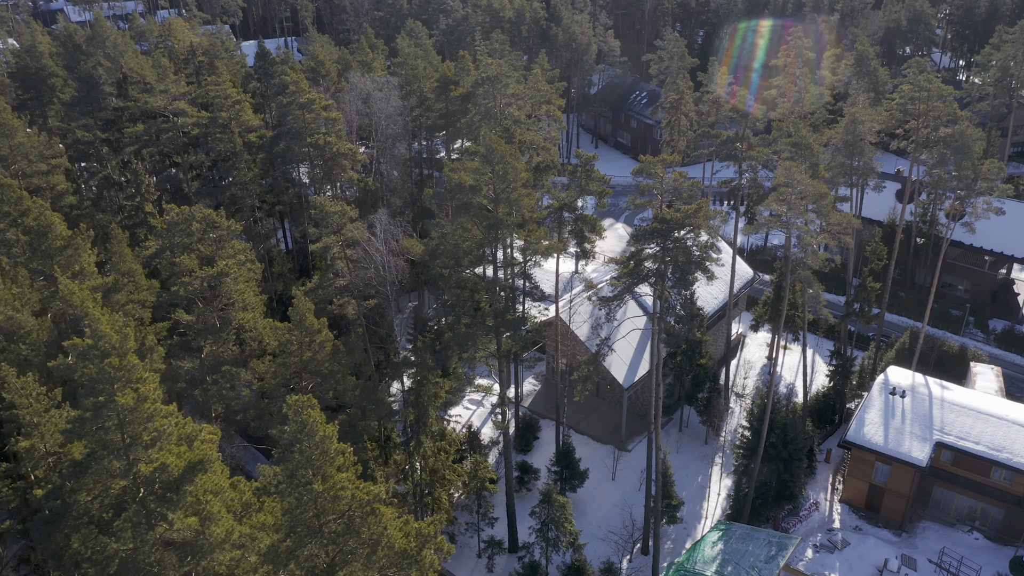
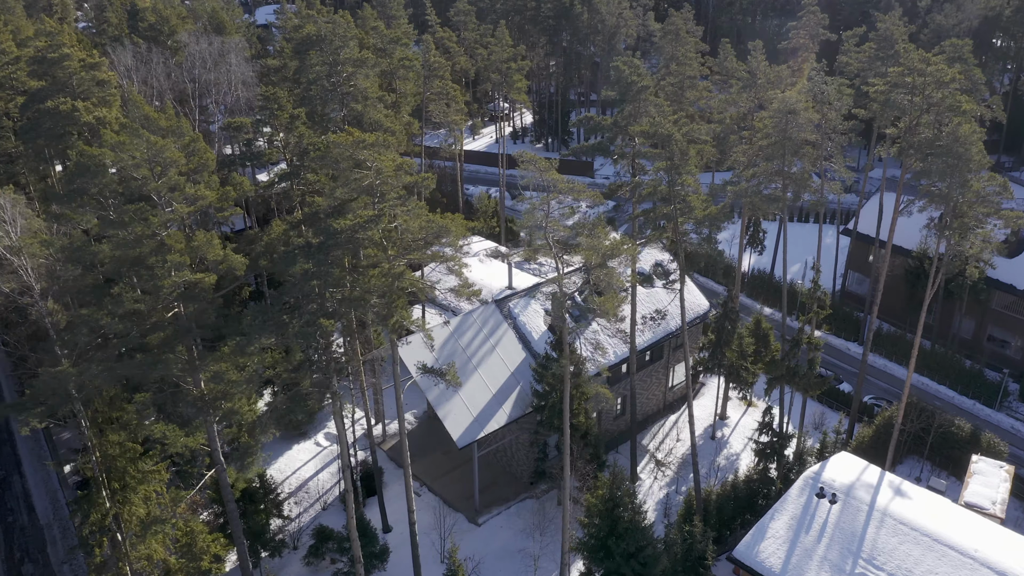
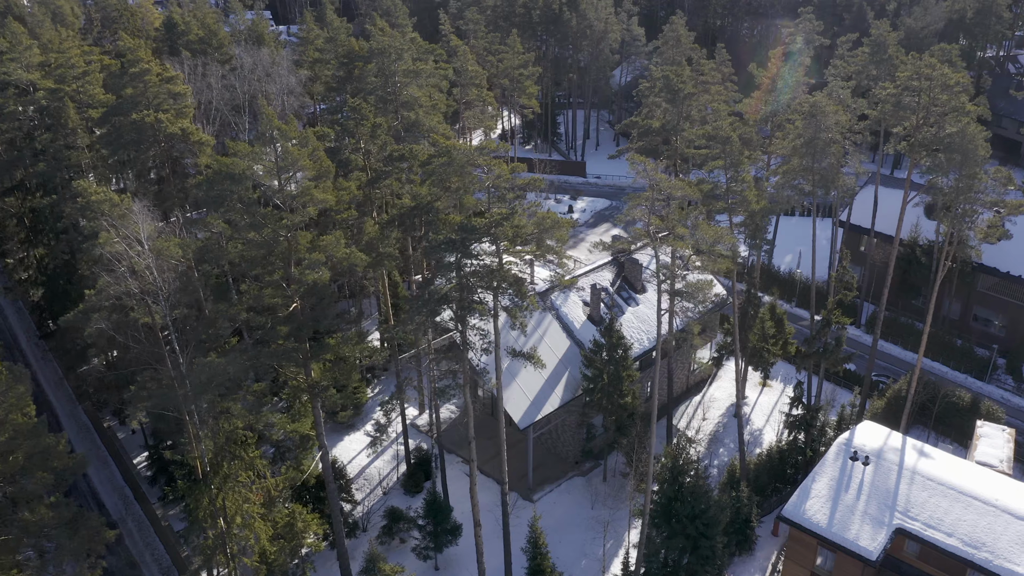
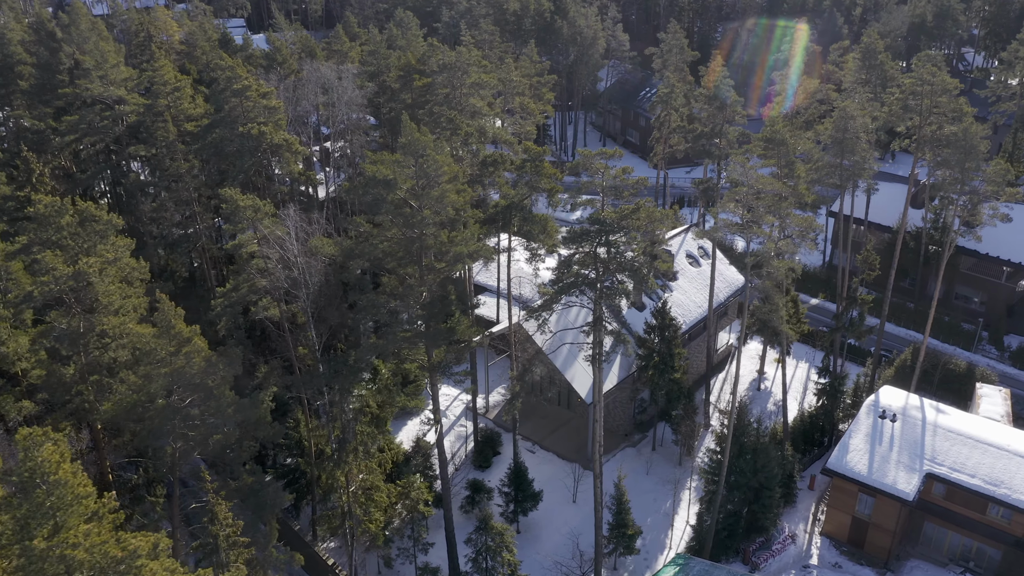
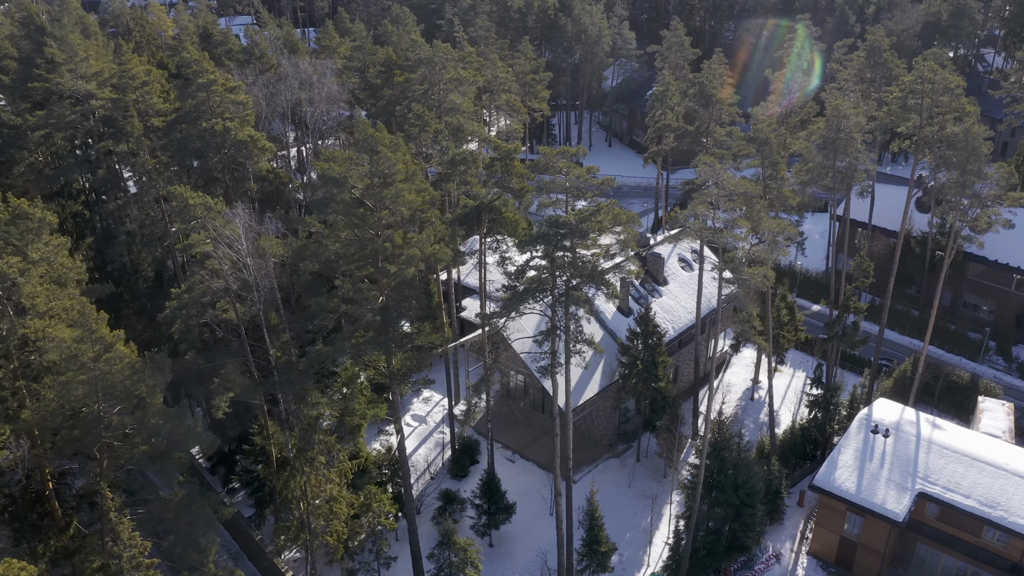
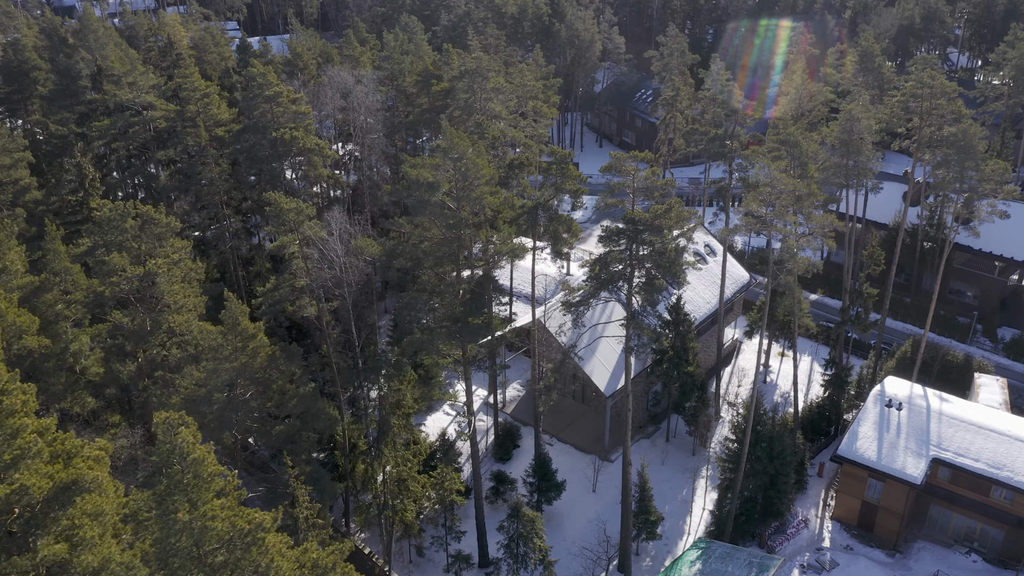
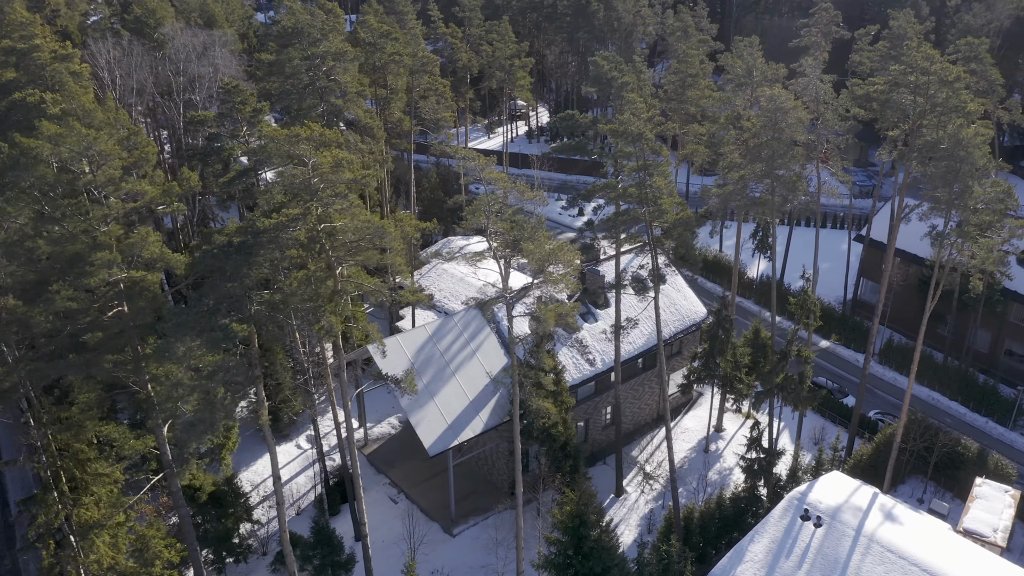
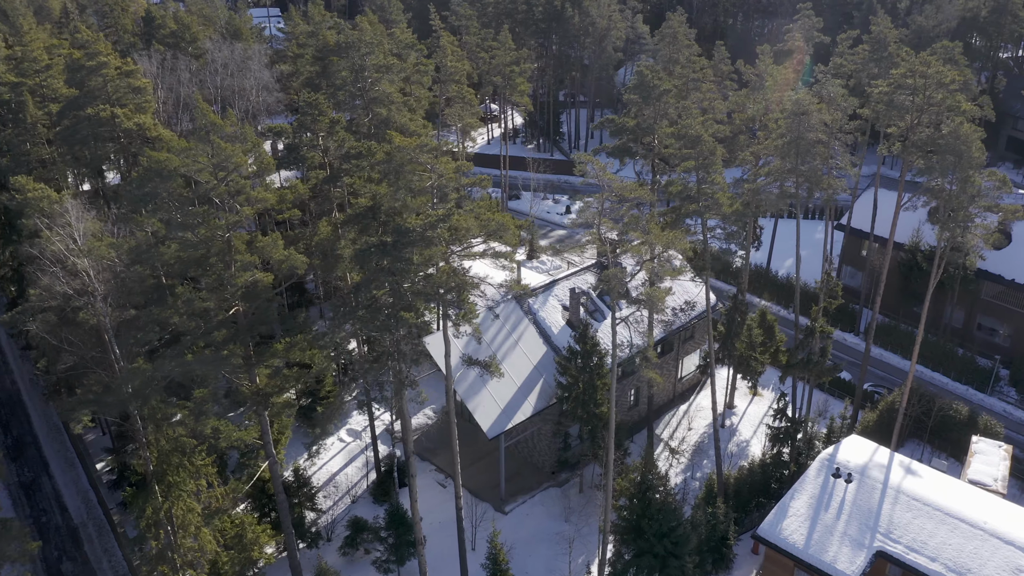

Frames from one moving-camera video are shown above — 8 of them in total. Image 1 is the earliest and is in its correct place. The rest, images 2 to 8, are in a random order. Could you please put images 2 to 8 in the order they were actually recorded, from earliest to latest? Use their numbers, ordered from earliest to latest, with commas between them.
6, 4, 5, 3, 8, 2, 7
